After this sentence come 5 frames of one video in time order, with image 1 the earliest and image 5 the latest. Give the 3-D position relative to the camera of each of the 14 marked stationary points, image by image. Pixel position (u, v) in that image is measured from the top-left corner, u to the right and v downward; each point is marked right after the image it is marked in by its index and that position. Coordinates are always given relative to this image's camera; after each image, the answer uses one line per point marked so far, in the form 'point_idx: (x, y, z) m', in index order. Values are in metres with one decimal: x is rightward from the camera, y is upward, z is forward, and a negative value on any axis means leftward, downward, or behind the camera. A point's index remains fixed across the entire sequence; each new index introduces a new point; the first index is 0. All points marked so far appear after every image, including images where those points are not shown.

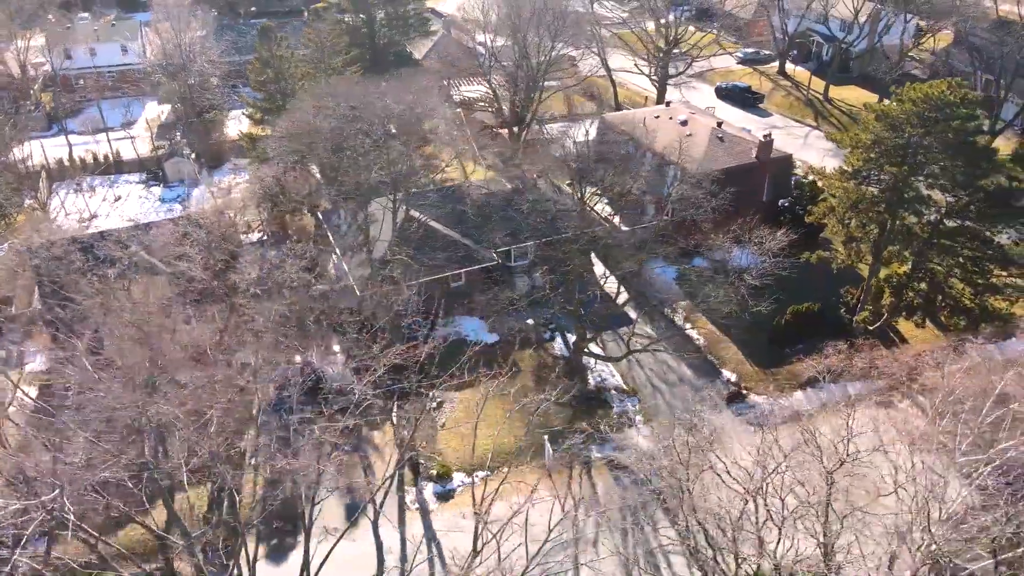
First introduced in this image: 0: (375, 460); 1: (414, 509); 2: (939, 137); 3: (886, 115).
0: (-4.0, -5.0, +19.7) m
1: (-2.6, -5.9, +18.2) m
2: (+12.1, +4.2, +19.1) m
3: (+10.8, +4.9, +19.7) m
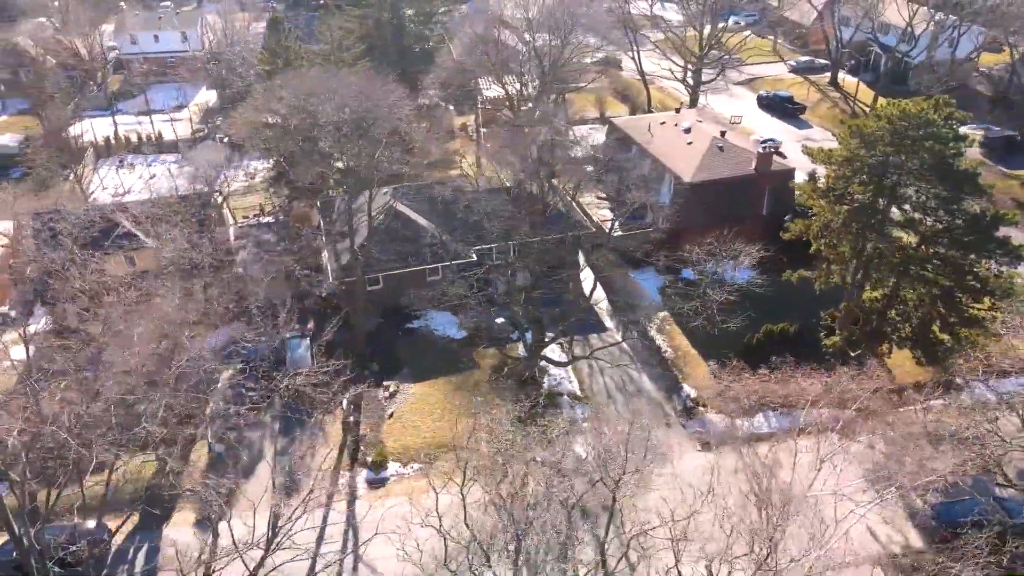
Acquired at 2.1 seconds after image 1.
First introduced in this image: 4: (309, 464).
0: (-5.8, -4.6, +20.2) m
1: (-4.6, -5.6, +18.6) m
2: (+10.7, +3.5, +18.0) m
3: (+9.5, +4.3, +18.7) m
4: (-5.9, -5.1, +19.6) m
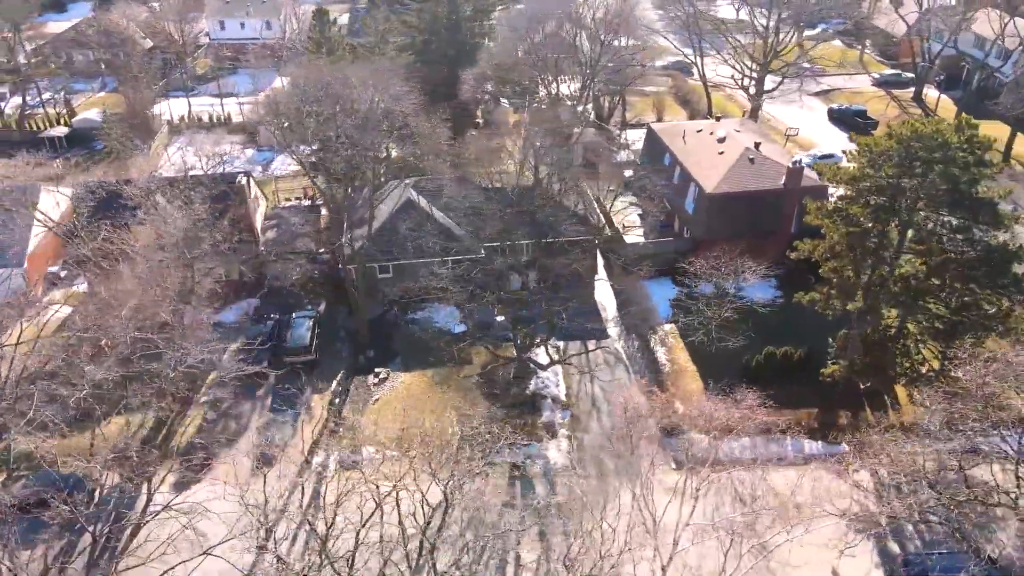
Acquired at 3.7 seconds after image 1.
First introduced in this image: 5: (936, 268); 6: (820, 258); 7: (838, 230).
0: (-6.5, -4.1, +21.0) m
1: (-5.6, -5.2, +19.2) m
2: (+10.2, +2.6, +16.7) m
3: (+9.2, +3.5, +17.5) m
4: (-6.7, -4.6, +20.3) m
5: (+10.9, +0.5, +17.4) m
6: (+8.7, +0.9, +19.2) m
7: (+8.9, +1.6, +18.5) m
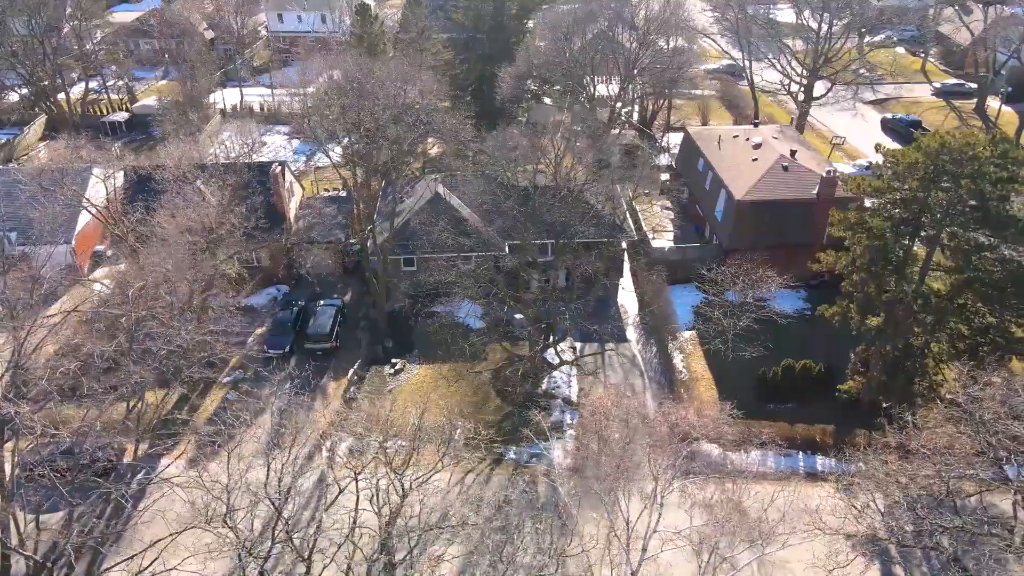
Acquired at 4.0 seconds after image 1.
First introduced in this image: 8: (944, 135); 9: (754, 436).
0: (-6.2, -3.7, +21.5) m
1: (-5.5, -4.8, +19.7) m
2: (+10.5, +2.2, +16.1) m
3: (+9.6, +3.1, +17.0) m
4: (-6.5, -4.2, +20.9) m
5: (+11.1, 0.0, +16.8) m
6: (+9.1, +0.5, +18.7) m
7: (+9.2, +1.2, +18.0) m
8: (+10.5, +3.7, +16.5) m
9: (+6.9, -4.2, +19.2) m
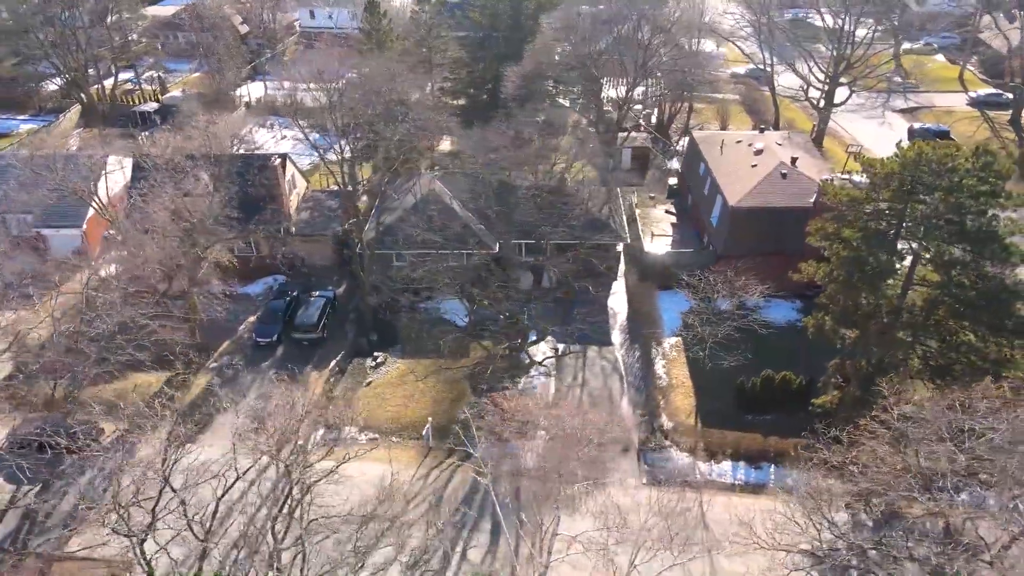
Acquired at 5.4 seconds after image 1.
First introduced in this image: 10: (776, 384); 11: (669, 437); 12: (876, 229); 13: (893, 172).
0: (-7.0, -3.4, +21.9) m
1: (-6.4, -4.6, +20.1) m
2: (+9.6, +1.8, +15.6) m
3: (+8.8, +2.8, +16.5) m
4: (-7.3, -3.9, +21.3) m
5: (+10.1, -0.3, +16.2) m
6: (+8.3, +0.2, +18.3) m
7: (+8.4, +0.9, +17.6) m
8: (+9.7, +3.4, +16.0) m
9: (+5.9, -4.4, +18.9) m
10: (+7.8, -2.8, +20.0) m
11: (+4.5, -4.4, +20.0) m
12: (+8.8, +1.4, +16.4) m
13: (+9.0, +2.7, +16.1) m
